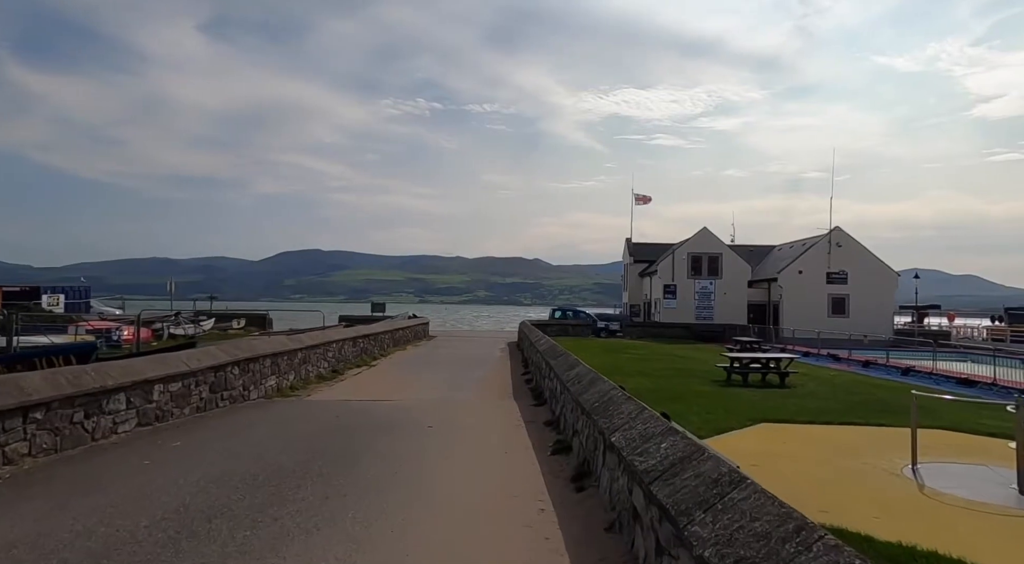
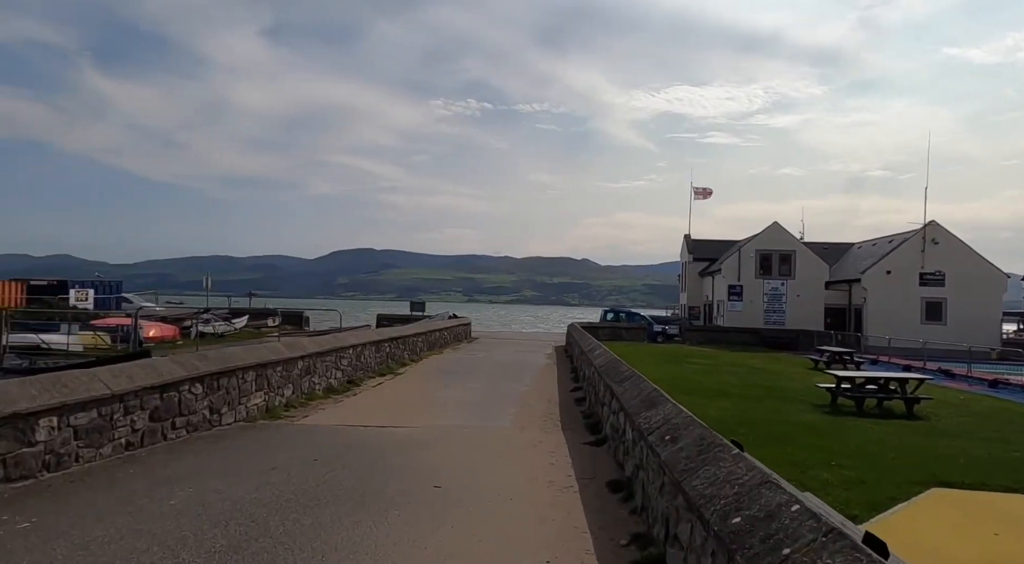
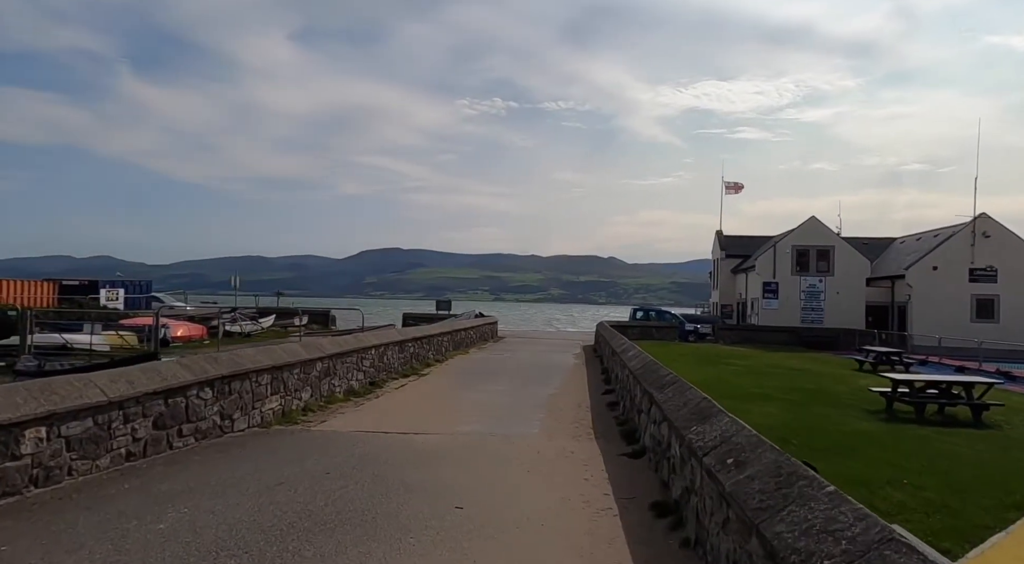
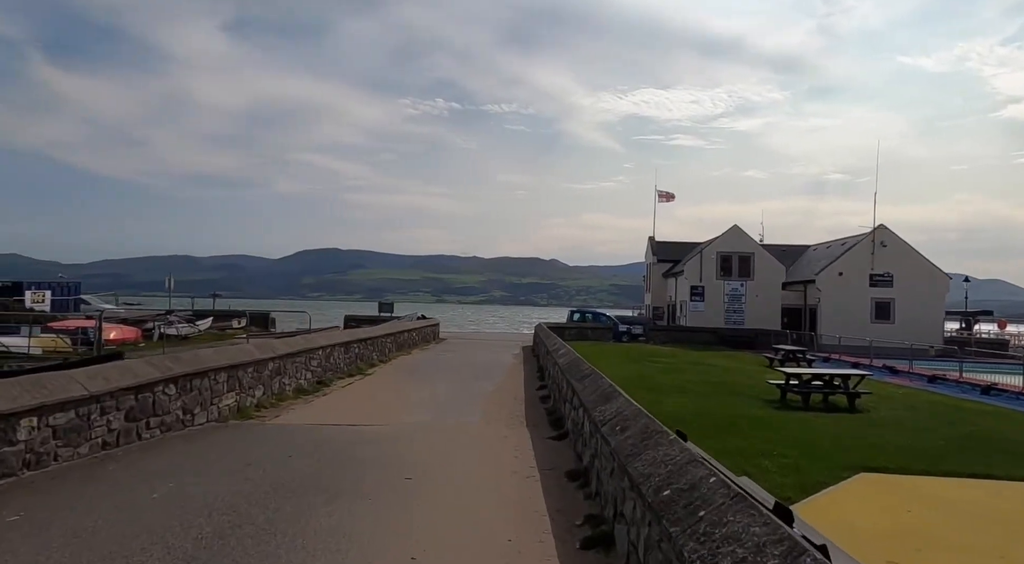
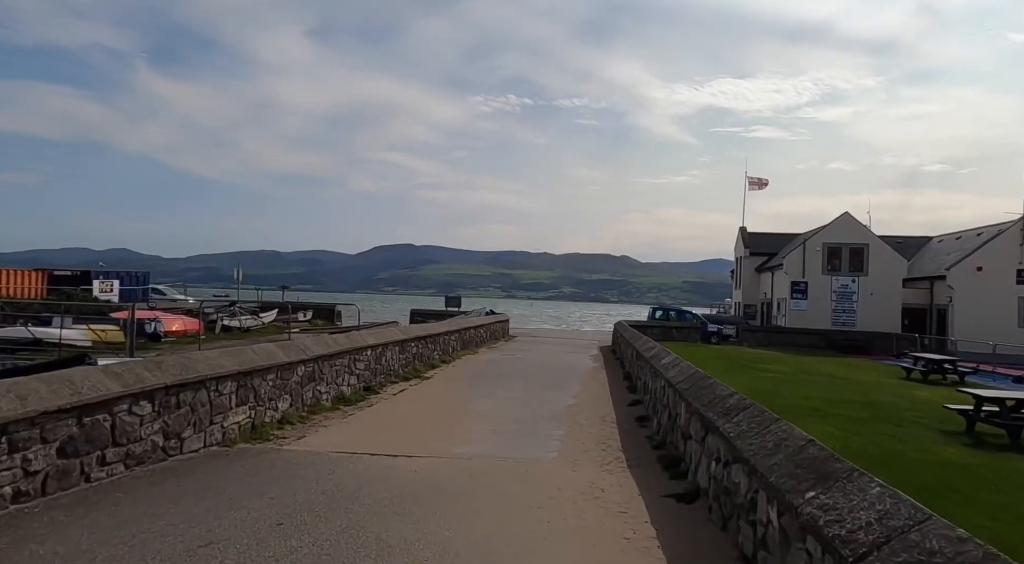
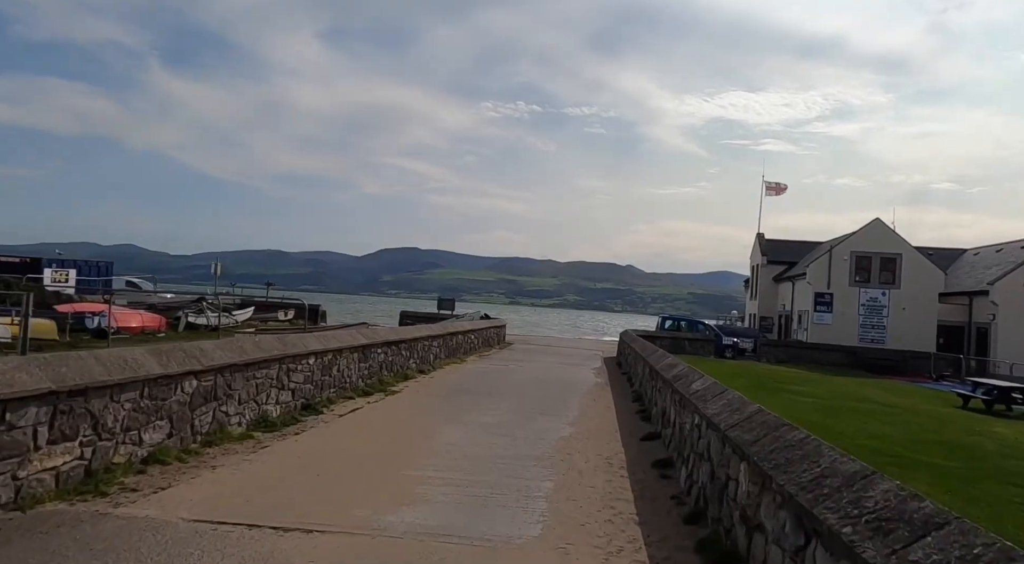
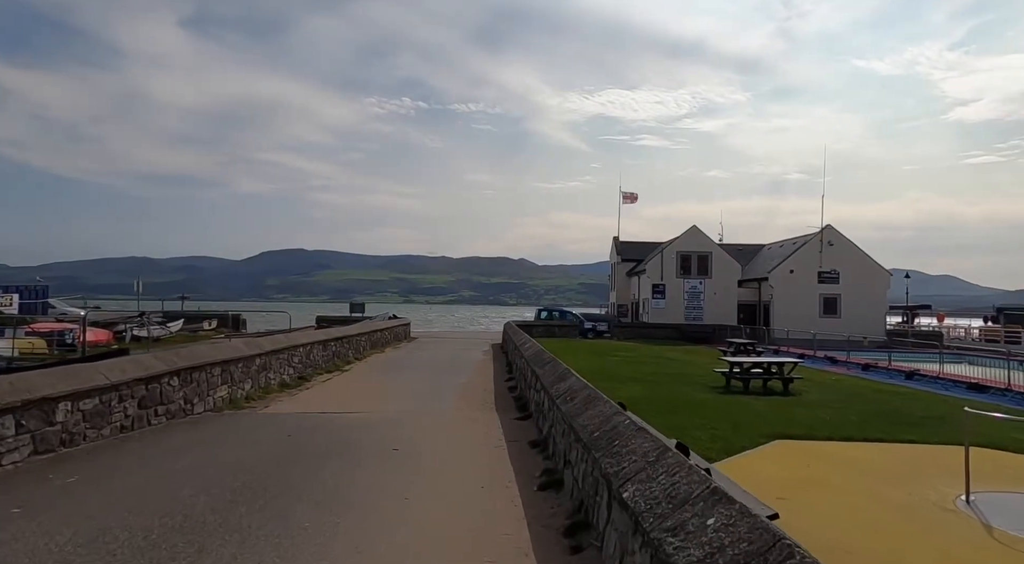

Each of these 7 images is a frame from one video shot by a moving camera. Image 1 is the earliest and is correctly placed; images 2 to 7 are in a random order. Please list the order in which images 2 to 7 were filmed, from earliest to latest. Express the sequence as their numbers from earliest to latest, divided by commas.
7, 4, 2, 3, 5, 6
